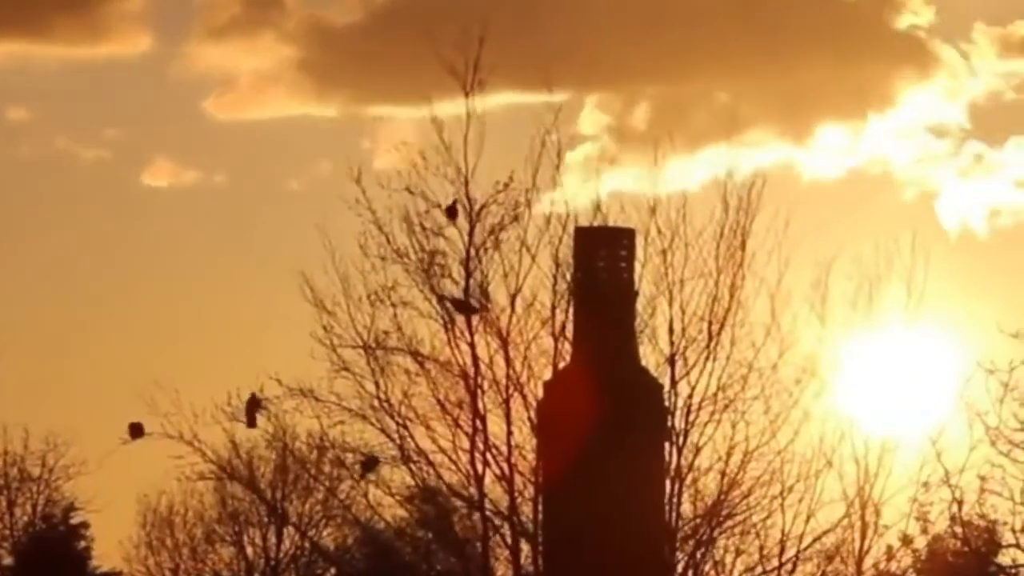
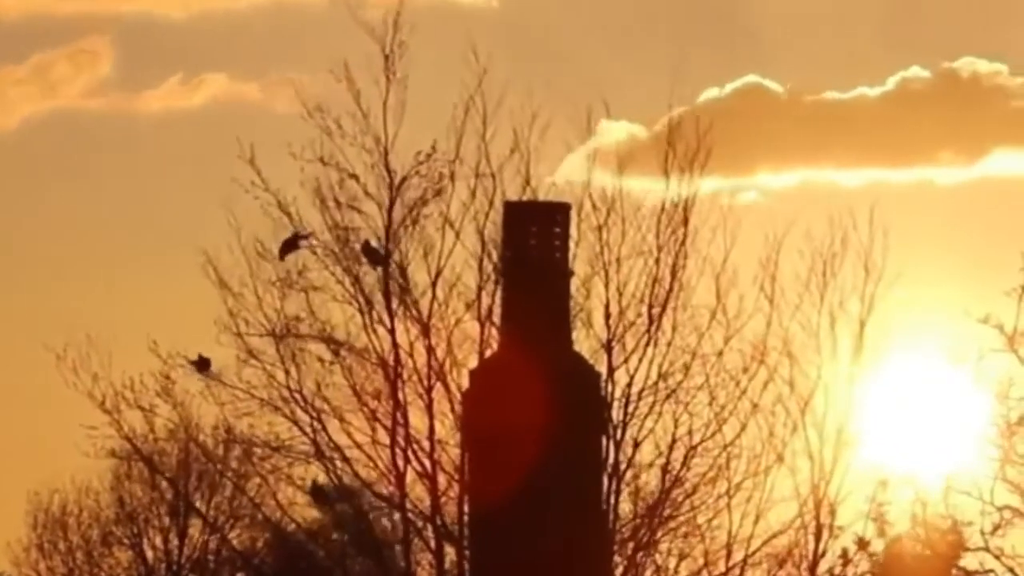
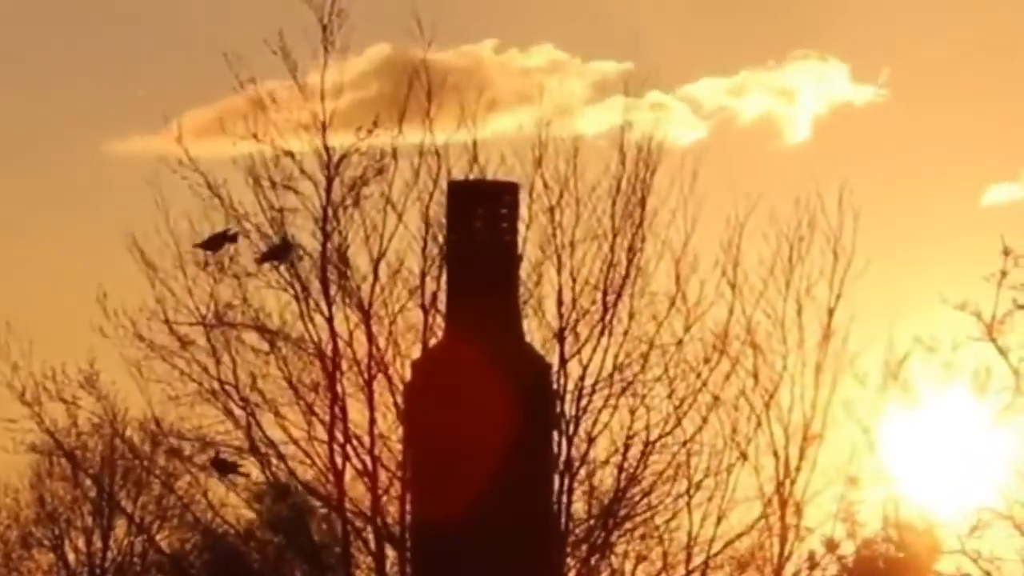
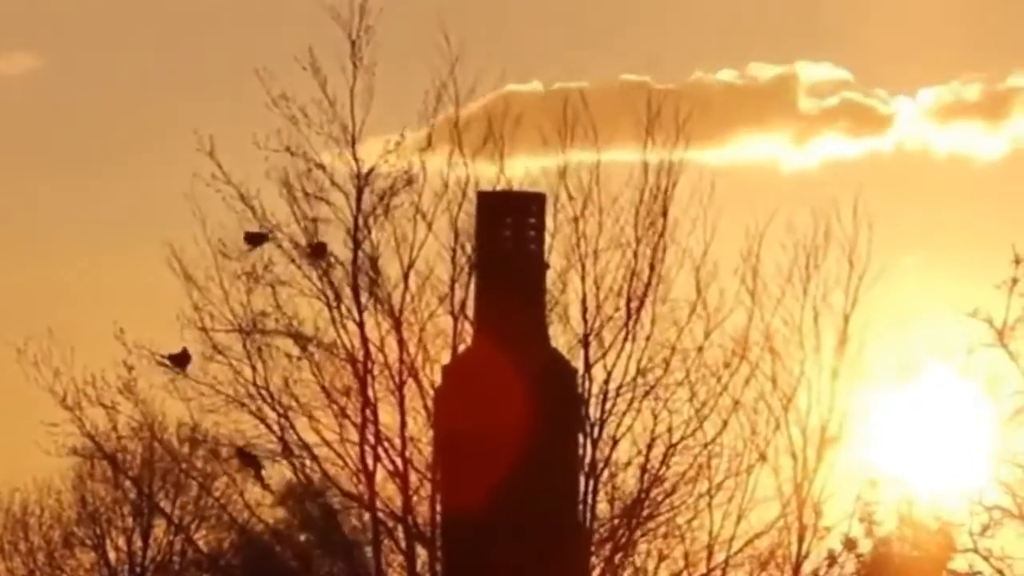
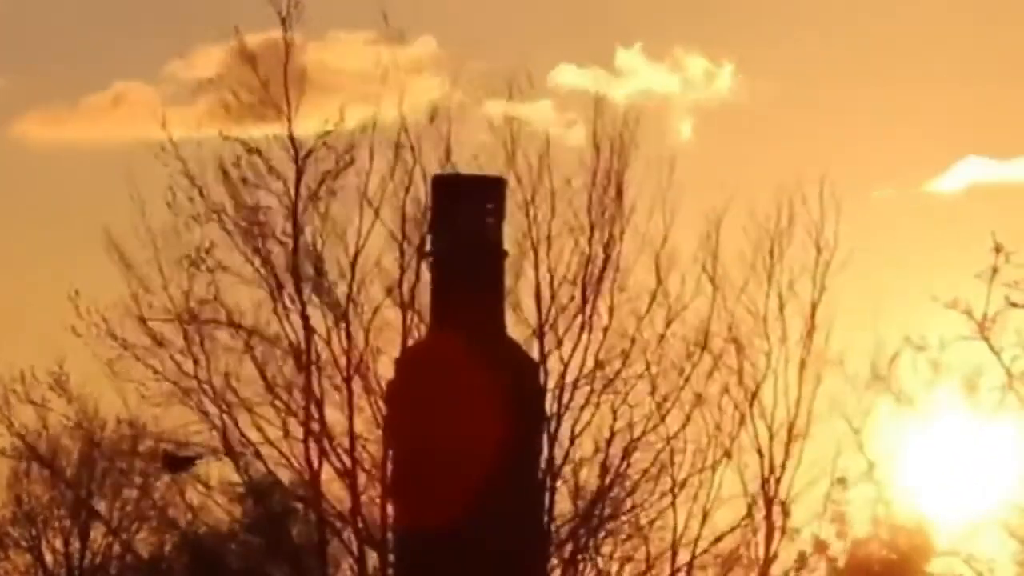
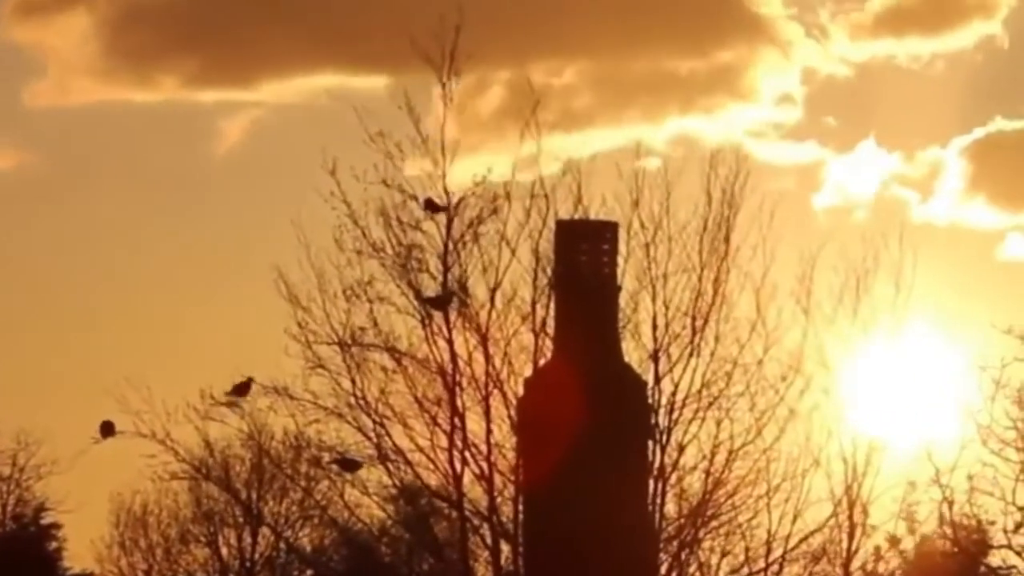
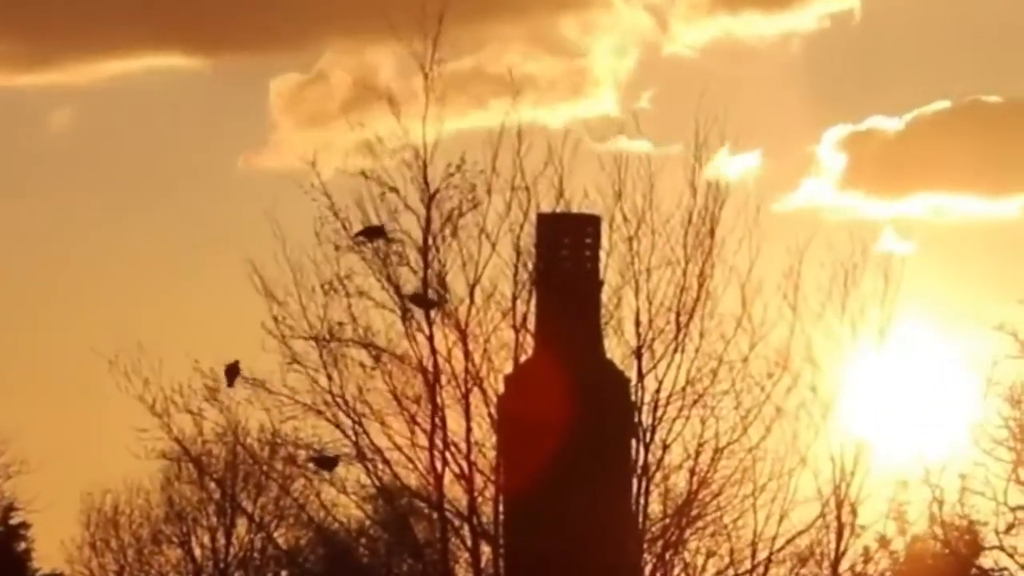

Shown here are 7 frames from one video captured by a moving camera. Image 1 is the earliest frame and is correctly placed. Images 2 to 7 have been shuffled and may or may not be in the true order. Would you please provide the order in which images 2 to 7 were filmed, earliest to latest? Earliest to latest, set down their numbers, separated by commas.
6, 7, 2, 4, 3, 5
